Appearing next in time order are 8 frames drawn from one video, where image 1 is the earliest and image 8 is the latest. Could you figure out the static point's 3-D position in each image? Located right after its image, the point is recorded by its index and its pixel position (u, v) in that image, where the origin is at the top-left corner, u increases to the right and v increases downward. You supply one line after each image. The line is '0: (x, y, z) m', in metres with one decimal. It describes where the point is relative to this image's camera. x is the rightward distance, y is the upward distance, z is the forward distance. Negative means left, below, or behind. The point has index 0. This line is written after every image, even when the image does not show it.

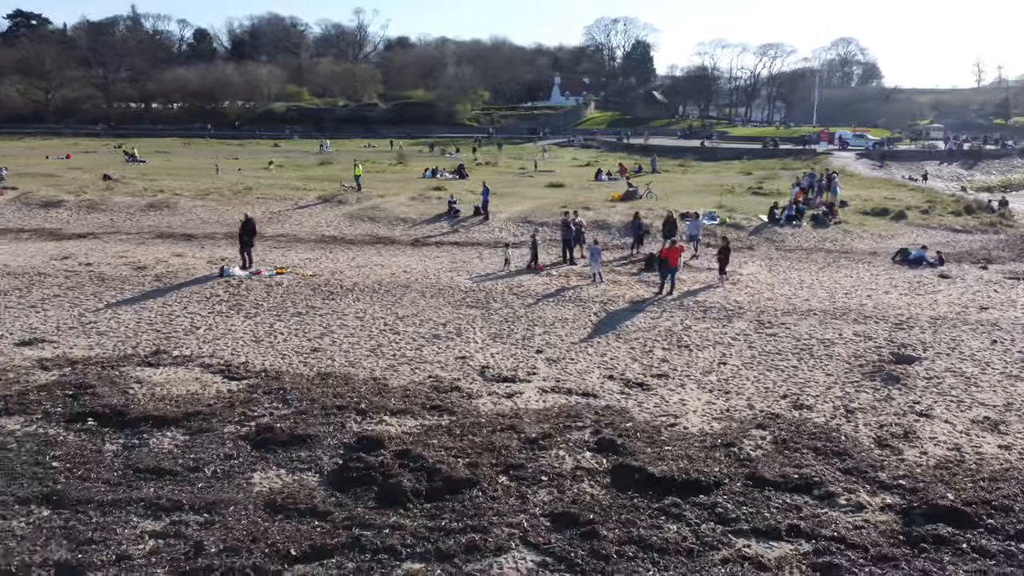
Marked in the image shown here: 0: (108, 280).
0: (-8.1, +0.2, +16.2) m
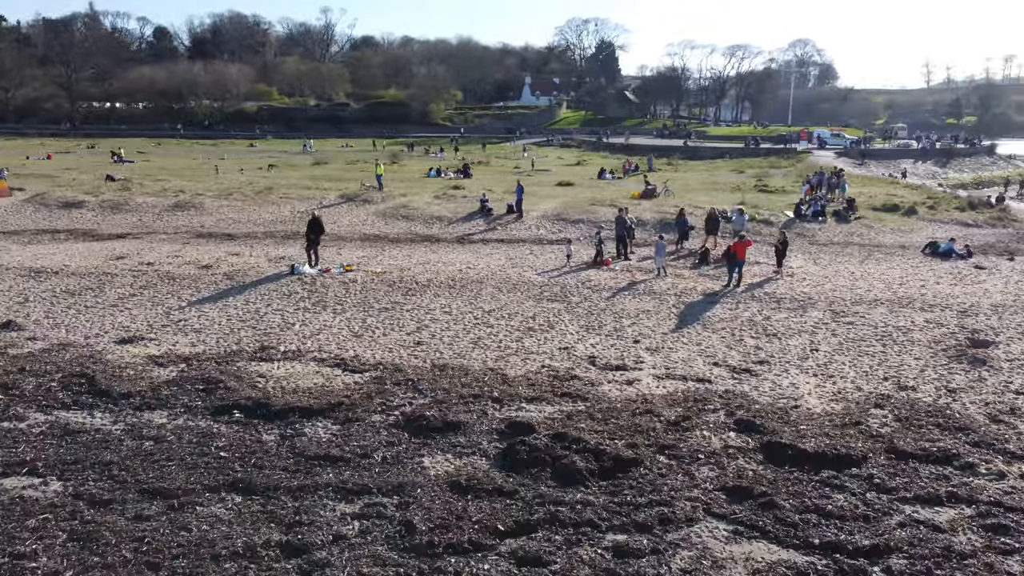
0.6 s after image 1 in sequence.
0: (-6.8, +0.2, +16.3) m
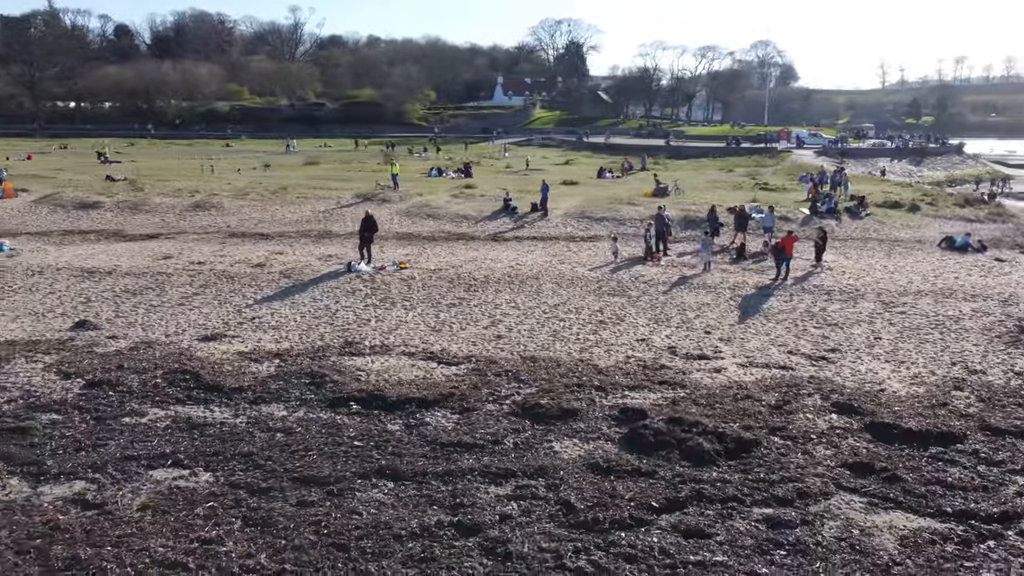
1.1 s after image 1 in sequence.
0: (-5.6, +0.2, +16.5) m
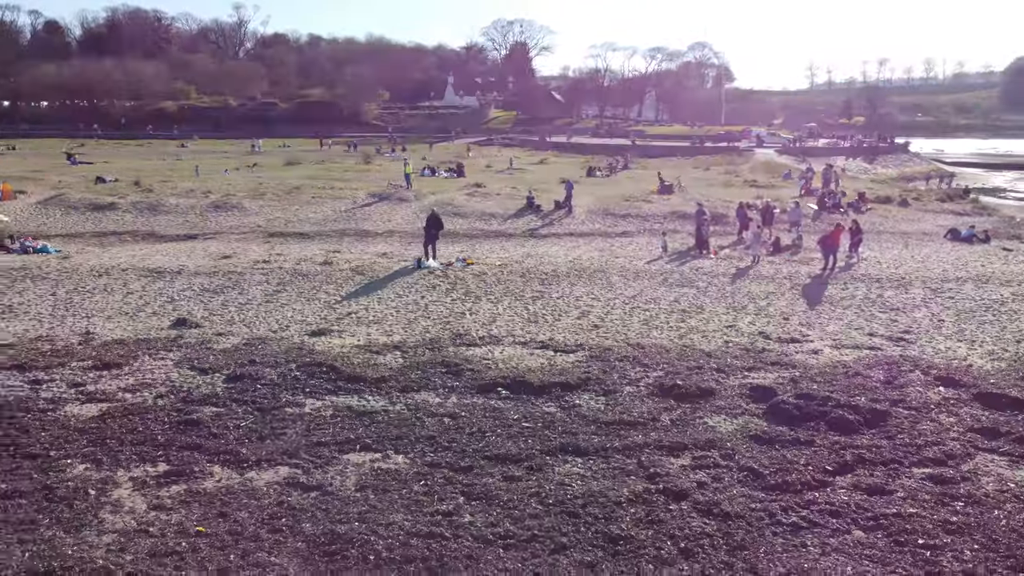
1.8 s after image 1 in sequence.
0: (-4.2, +0.3, +16.8) m
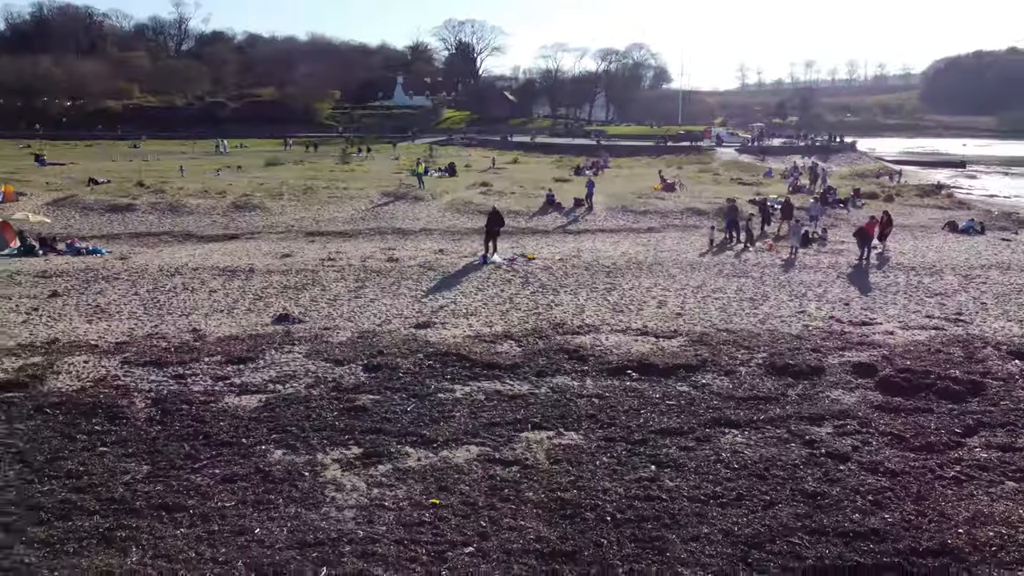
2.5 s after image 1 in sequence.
0: (-2.7, +0.4, +17.2) m
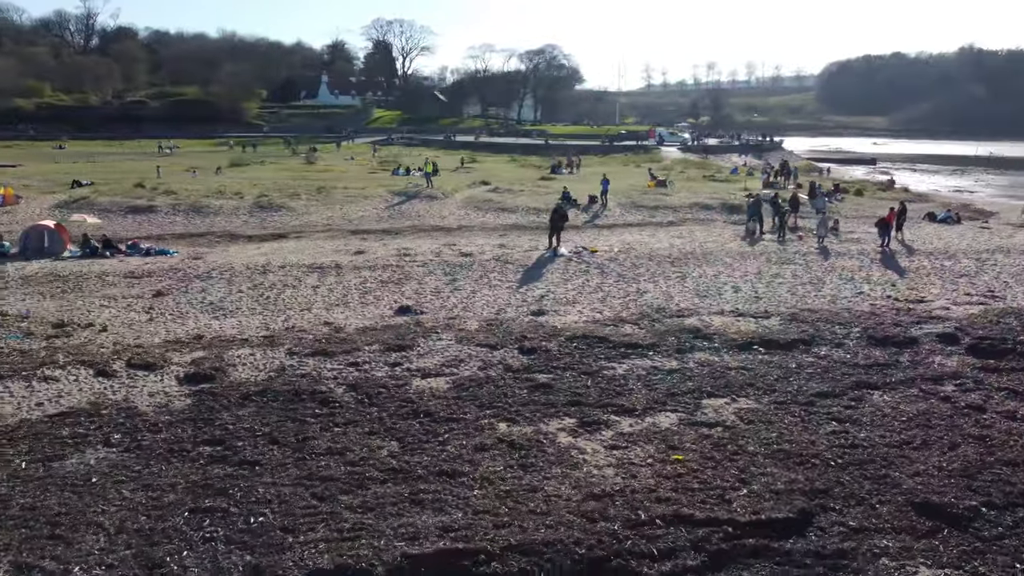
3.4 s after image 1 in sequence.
0: (-1.0, +0.5, +18.1) m
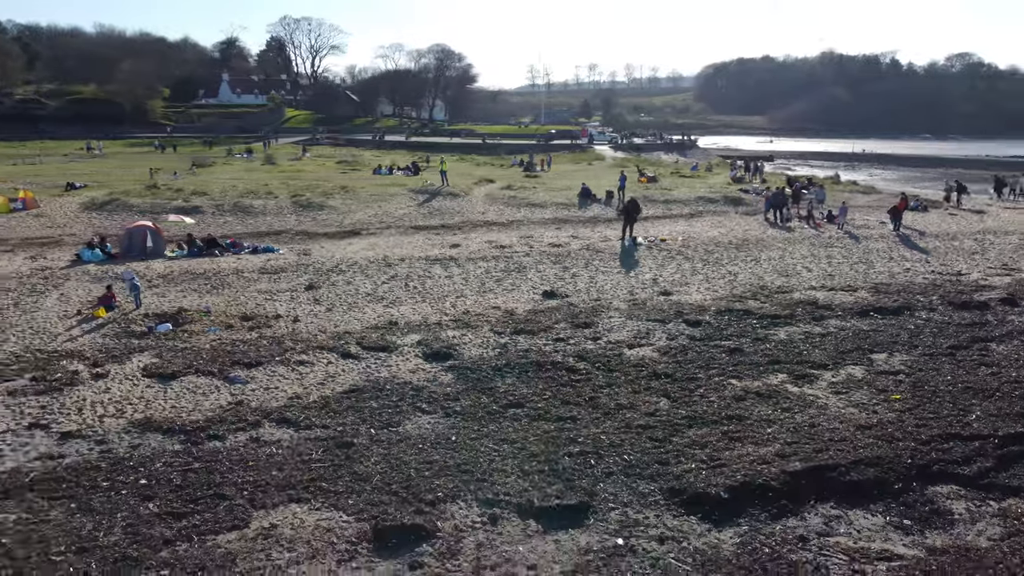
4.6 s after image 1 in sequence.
0: (+1.3, +0.8, +19.8) m
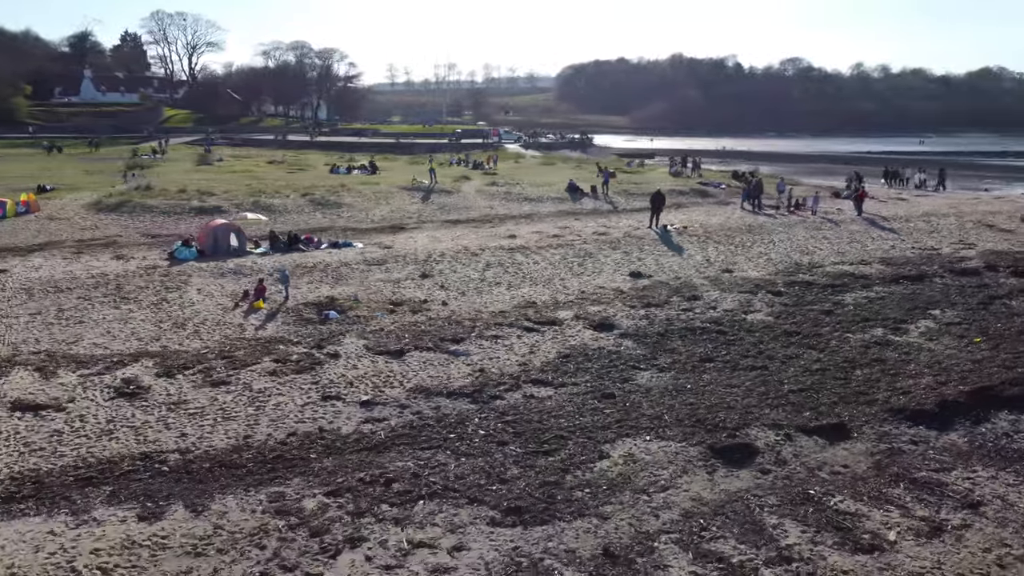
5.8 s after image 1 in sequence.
0: (+2.9, +1.3, +22.0) m
